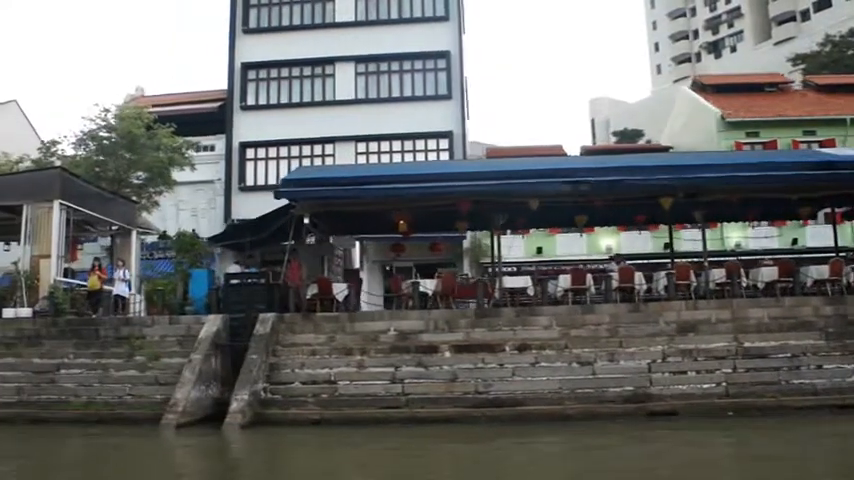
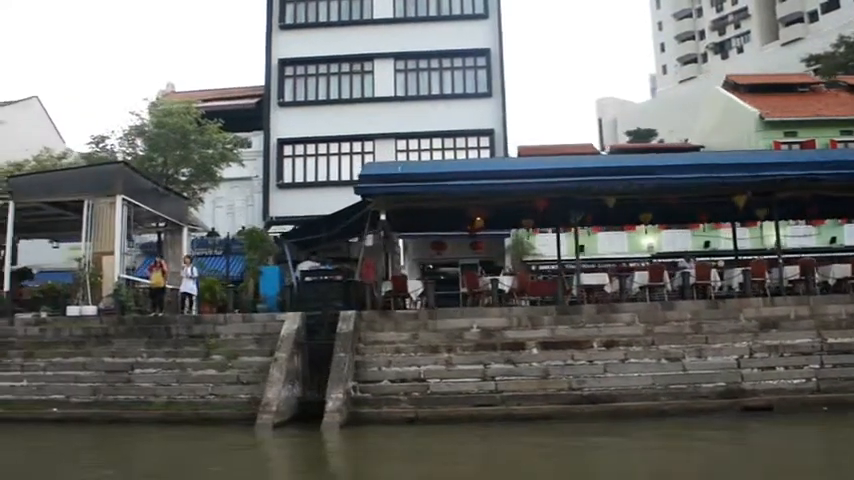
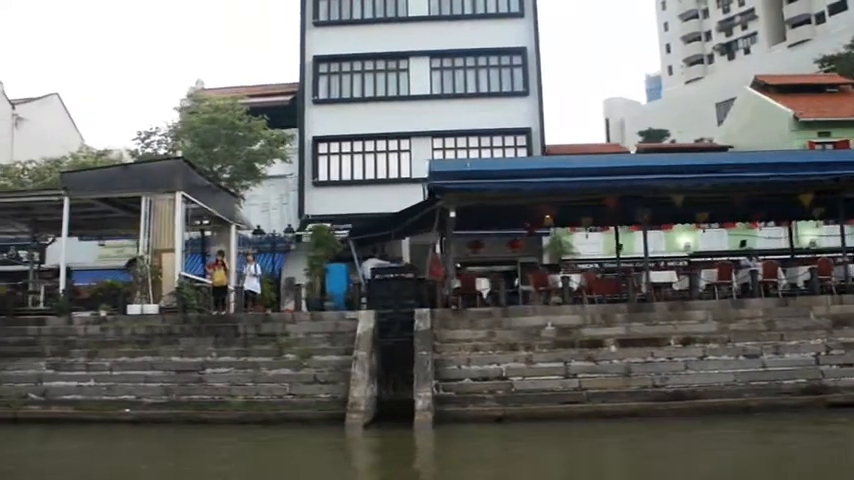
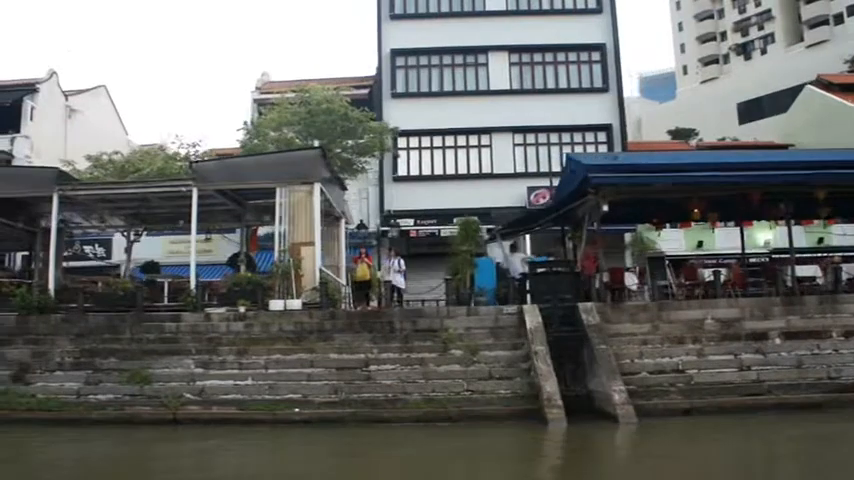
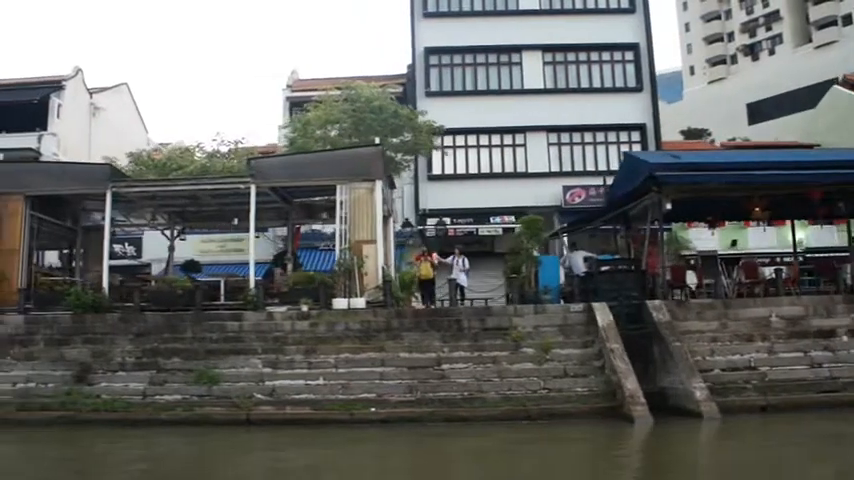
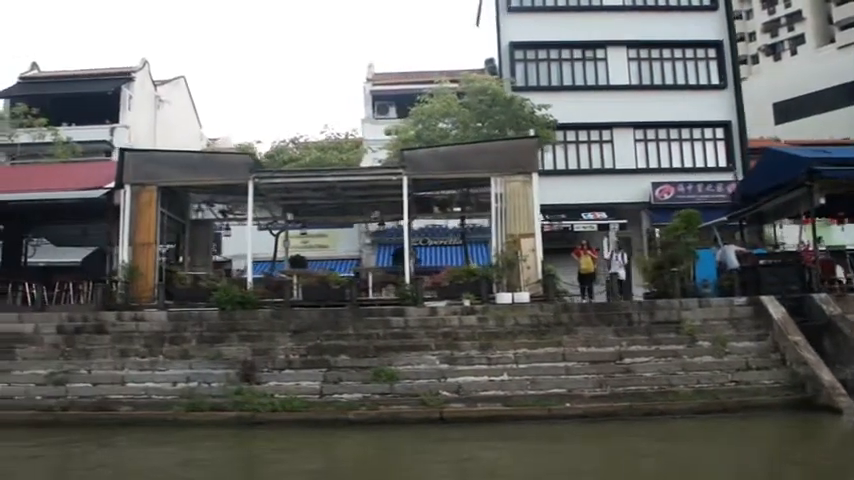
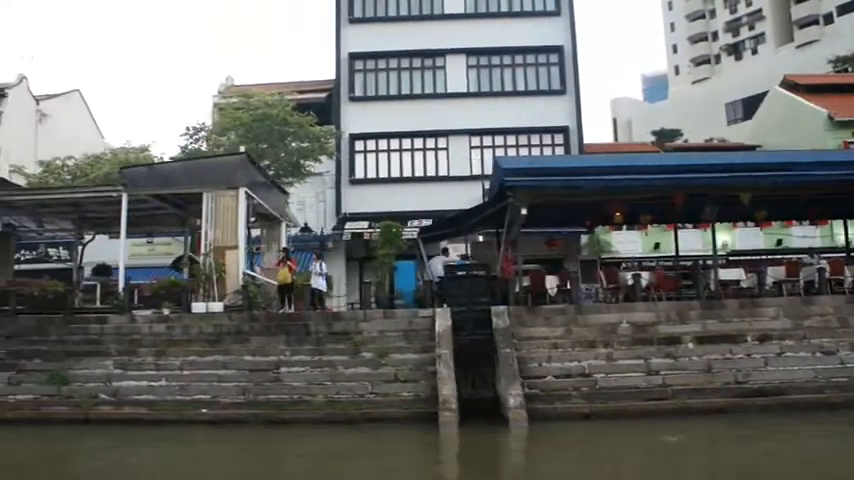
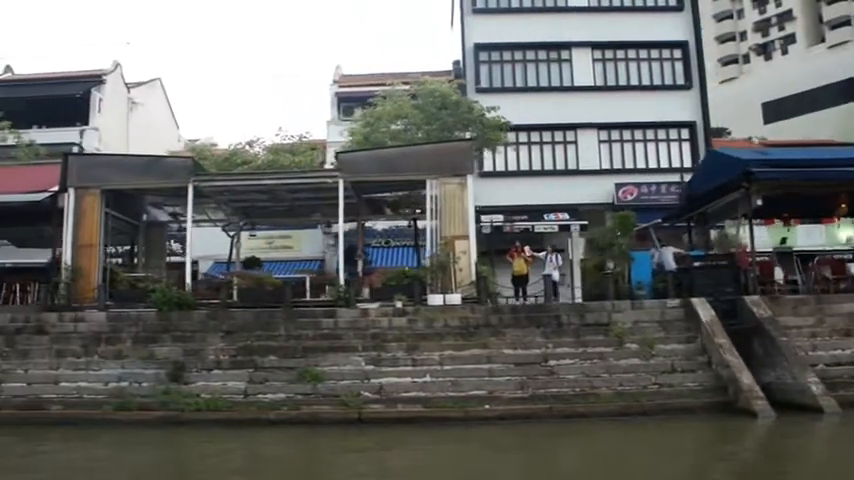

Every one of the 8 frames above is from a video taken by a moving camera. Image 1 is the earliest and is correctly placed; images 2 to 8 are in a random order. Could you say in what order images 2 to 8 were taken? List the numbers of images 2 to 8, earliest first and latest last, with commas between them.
2, 3, 7, 4, 5, 8, 6
